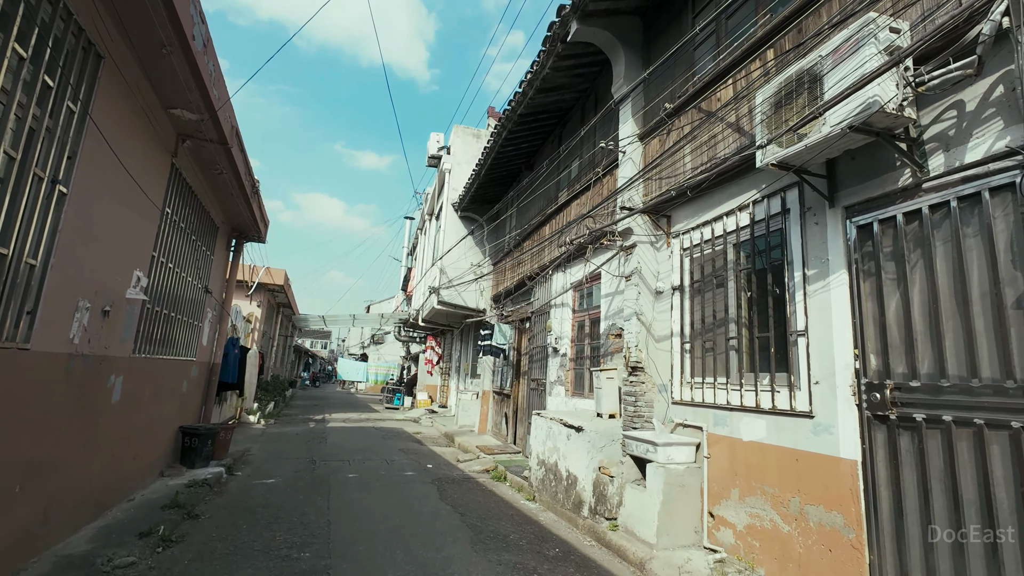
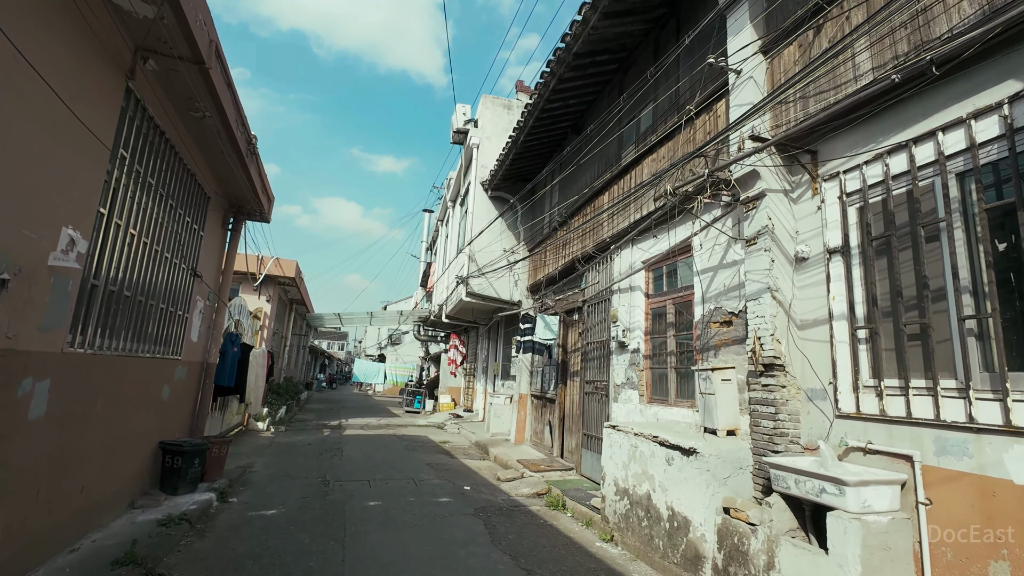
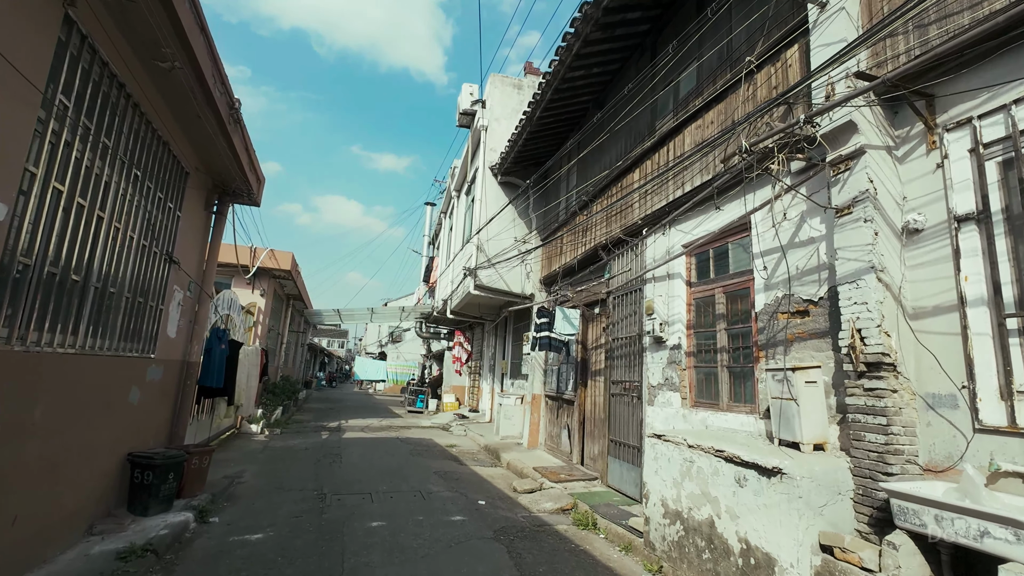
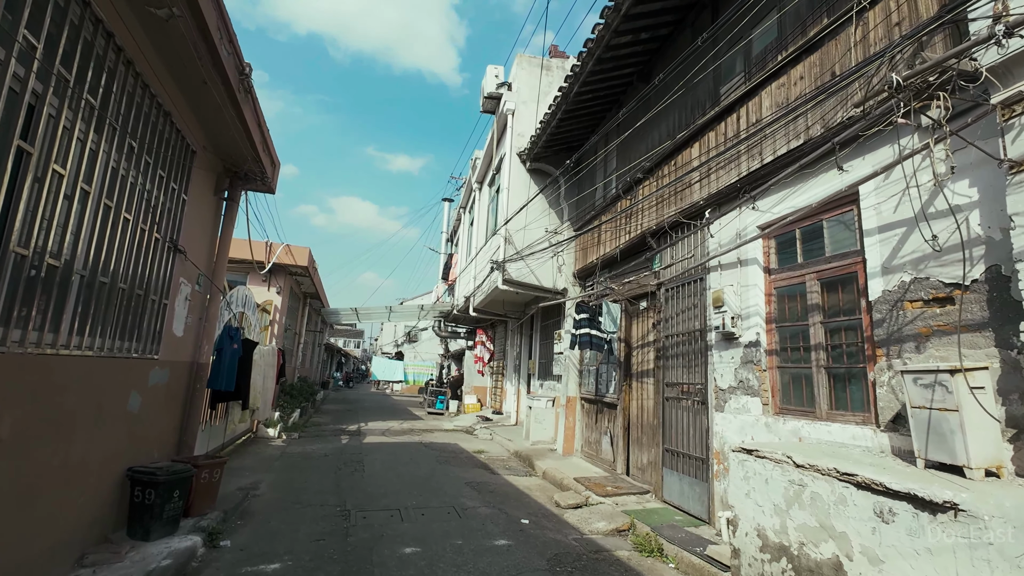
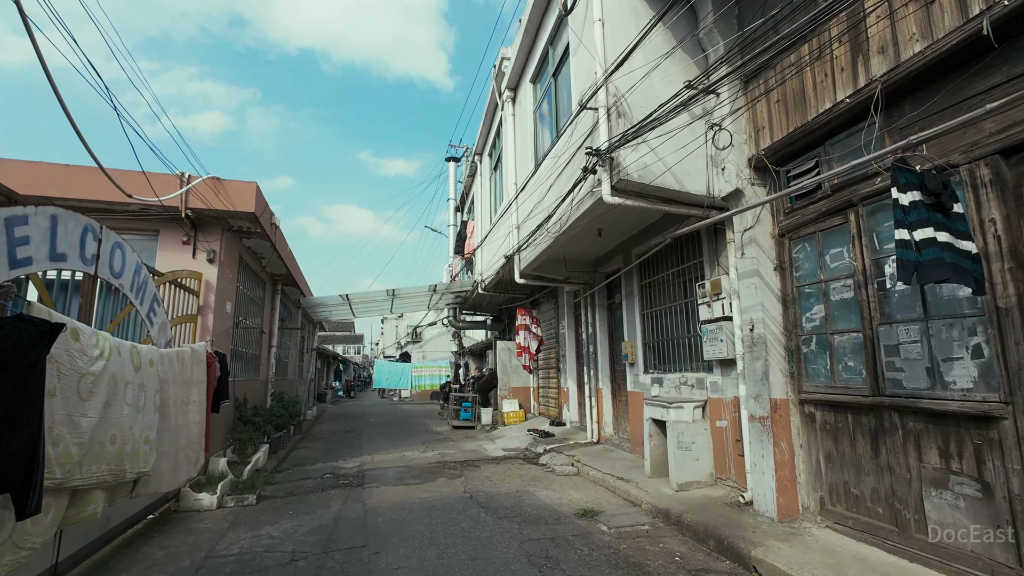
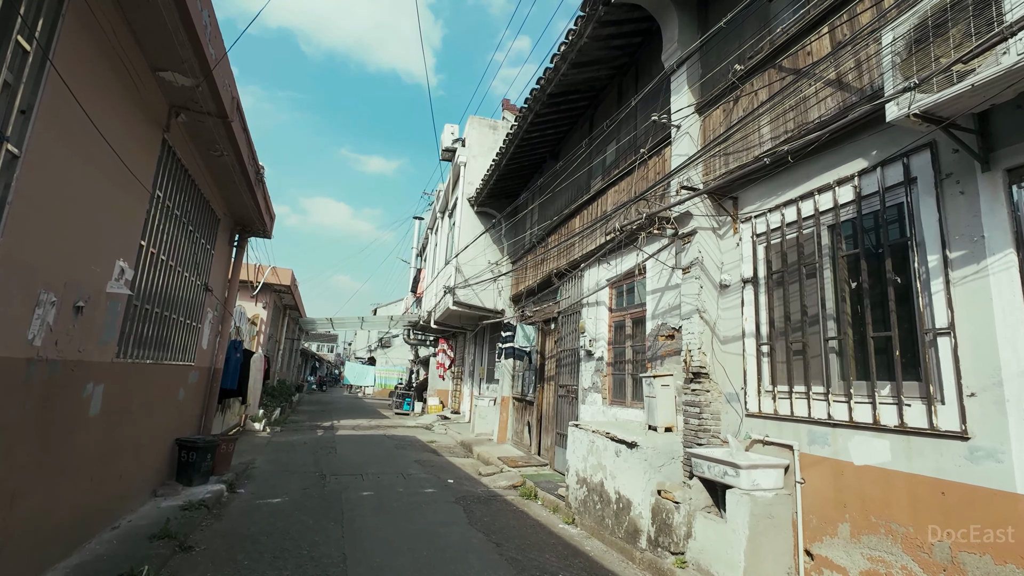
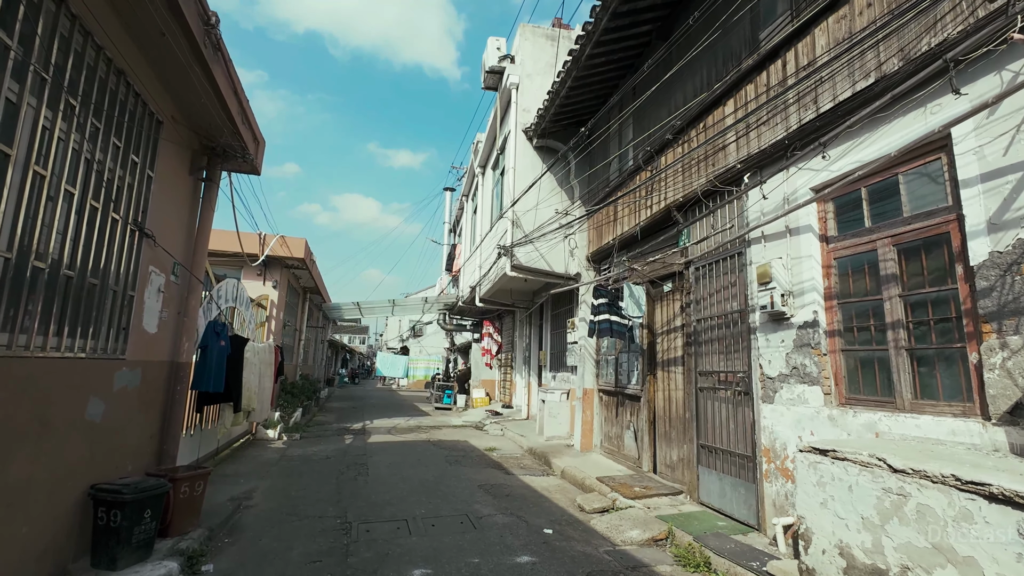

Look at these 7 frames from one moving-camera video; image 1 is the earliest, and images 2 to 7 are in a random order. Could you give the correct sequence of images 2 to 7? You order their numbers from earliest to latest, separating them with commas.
6, 2, 3, 4, 7, 5
